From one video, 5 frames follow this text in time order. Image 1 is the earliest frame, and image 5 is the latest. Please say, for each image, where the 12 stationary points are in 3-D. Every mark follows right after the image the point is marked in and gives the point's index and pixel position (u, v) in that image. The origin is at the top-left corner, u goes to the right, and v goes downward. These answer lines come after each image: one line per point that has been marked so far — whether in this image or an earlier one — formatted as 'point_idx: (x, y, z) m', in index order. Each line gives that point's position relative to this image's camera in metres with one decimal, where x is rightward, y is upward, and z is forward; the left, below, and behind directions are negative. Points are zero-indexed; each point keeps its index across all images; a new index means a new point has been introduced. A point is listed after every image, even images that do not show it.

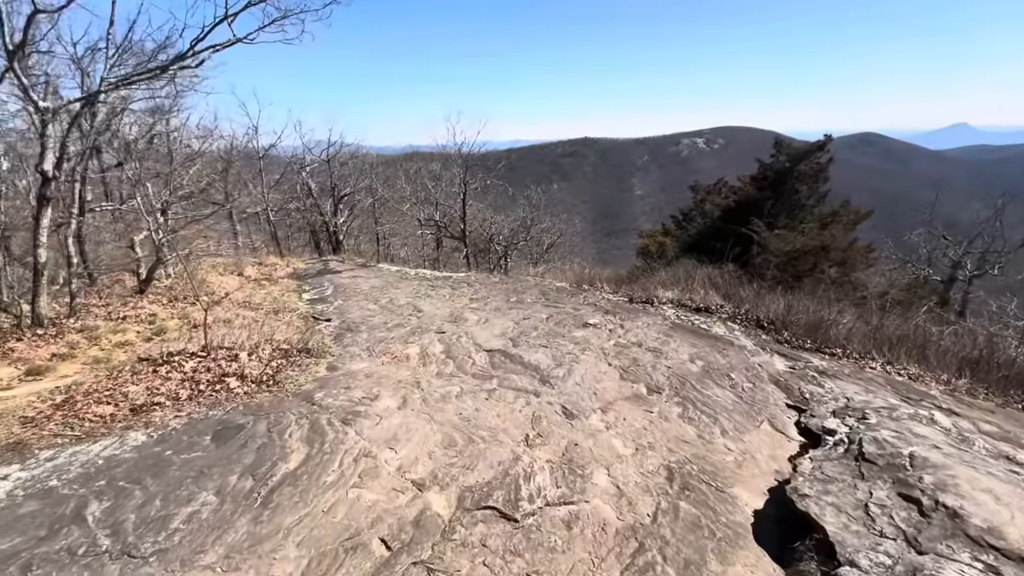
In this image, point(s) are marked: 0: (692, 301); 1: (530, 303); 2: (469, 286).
0: (+4.4, -0.3, +11.3) m
1: (+0.3, -0.3, +9.7) m
2: (-1.1, +0.1, +11.8) m
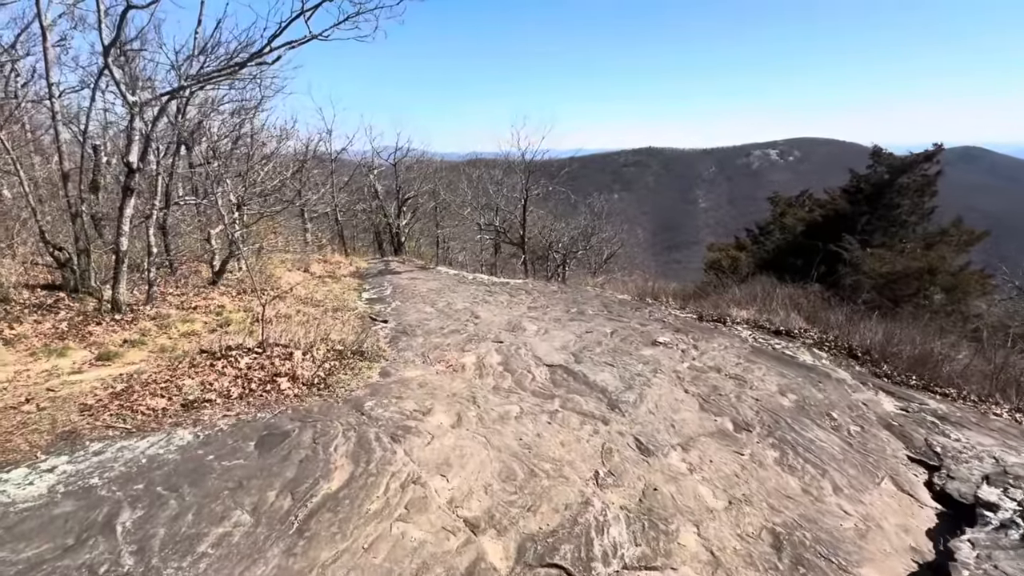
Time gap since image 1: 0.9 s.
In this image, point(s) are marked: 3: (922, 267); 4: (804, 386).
0: (+5.7, -0.8, +10.3) m
1: (+1.5, -0.5, +9.1) m
2: (+0.3, -0.1, +11.4) m
3: (+10.1, +0.5, +11.5) m
4: (+3.4, -1.1, +5.4) m
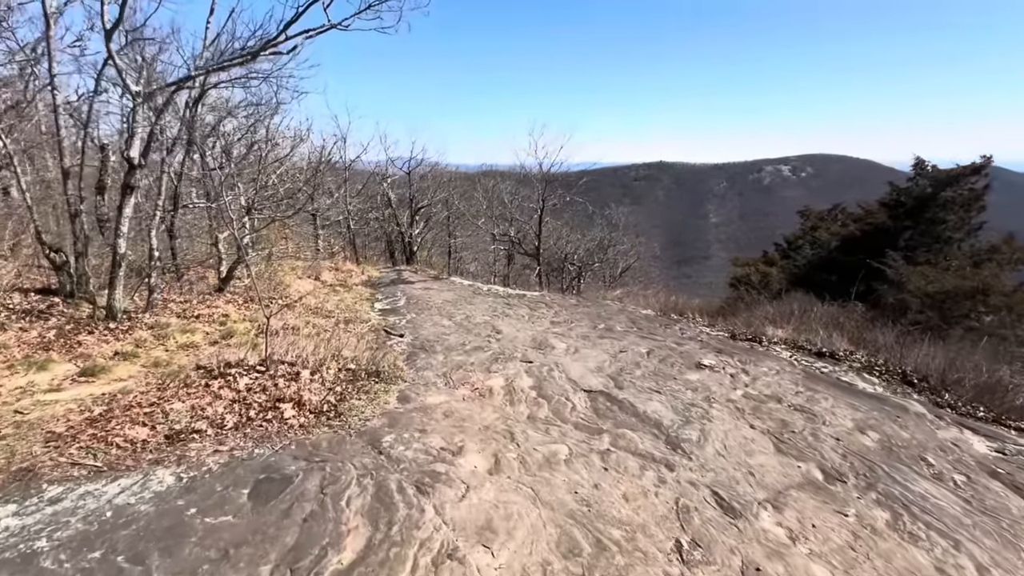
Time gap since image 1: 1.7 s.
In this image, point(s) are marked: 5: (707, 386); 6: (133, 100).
0: (+6.1, -1.1, +9.6) m
1: (+2.0, -0.8, +8.4) m
2: (+0.8, -0.4, +10.8) m
3: (+10.6, 0.0, +10.7) m
4: (+3.8, -1.3, +4.7) m
5: (+2.3, -1.1, +5.4) m
6: (-4.7, +2.3, +5.8) m
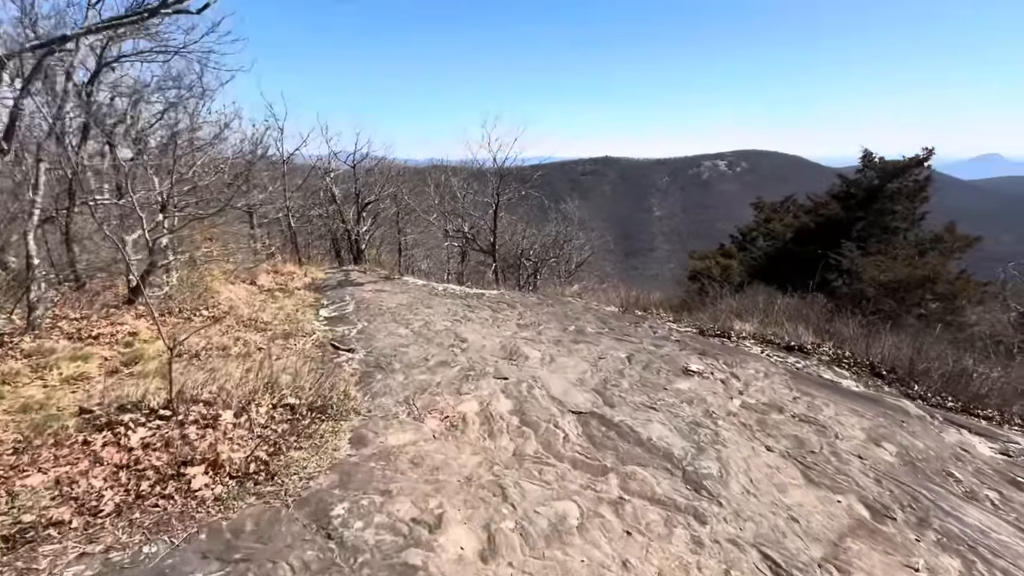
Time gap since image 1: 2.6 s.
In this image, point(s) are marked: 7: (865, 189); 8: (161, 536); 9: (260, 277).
0: (+5.4, -1.0, +9.4) m
1: (+1.4, -0.8, +7.9) m
2: (0.0, -0.4, +10.1) m
3: (+9.7, +0.3, +11.0) m
4: (+3.5, -1.3, +4.4) m
5: (+2.0, -1.1, +4.9) m
6: (-5.1, +2.1, +4.5) m
7: (+9.9, +2.8, +13.1) m
8: (-1.7, -1.2, +2.2) m
9: (-6.2, +0.3, +11.4) m
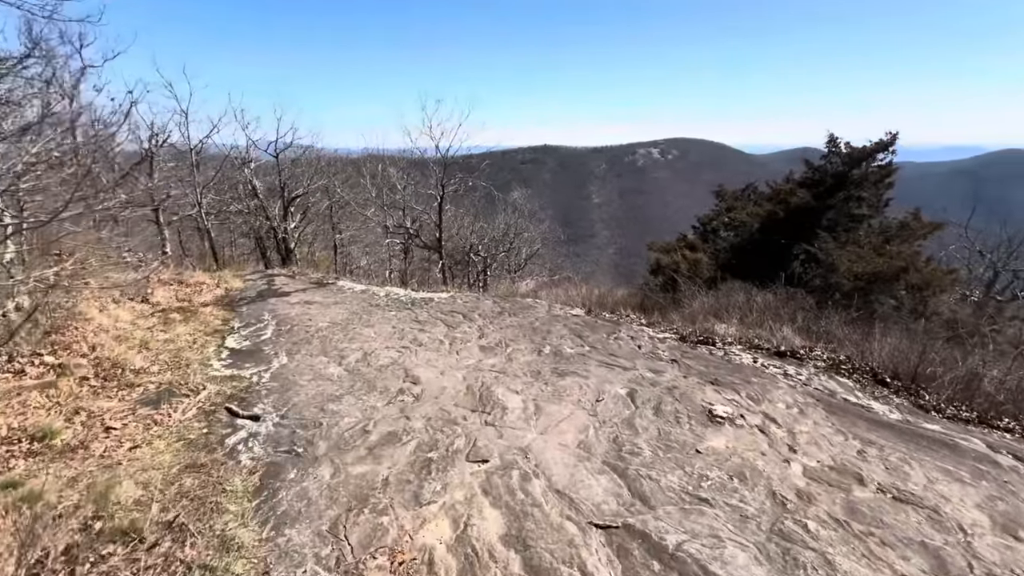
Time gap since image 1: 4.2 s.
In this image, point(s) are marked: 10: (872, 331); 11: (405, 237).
0: (+4.7, -1.0, +8.5) m
1: (+0.9, -1.0, +6.5) m
2: (-0.8, -0.6, +8.5) m
3: (+8.7, +0.5, +10.5) m
4: (+3.5, -1.5, +3.3) m
5: (+1.9, -1.4, +3.6) m
6: (-5.2, +1.6, +2.3) m
7: (+8.6, +3.0, +12.5) m
8: (-1.4, -1.6, +0.5) m
9: (-7.0, -0.2, +9.1) m
10: (+6.9, -0.8, +8.8) m
11: (-4.1, +2.0, +18.3) m
